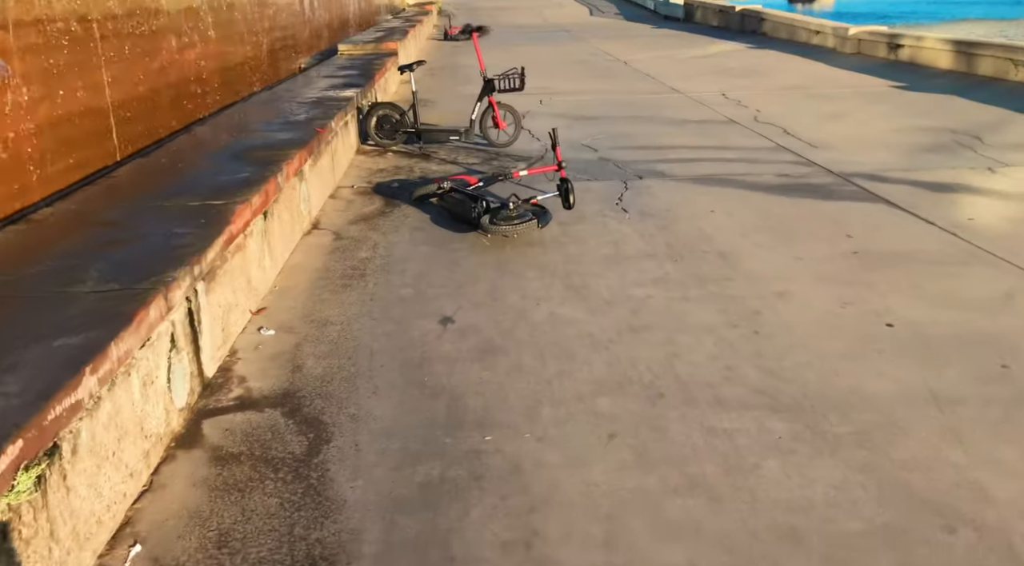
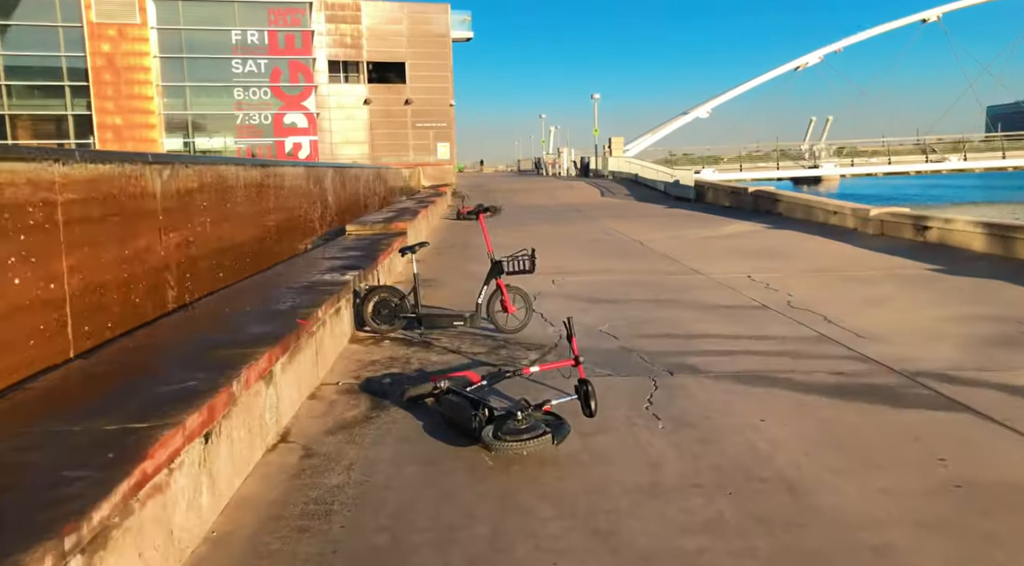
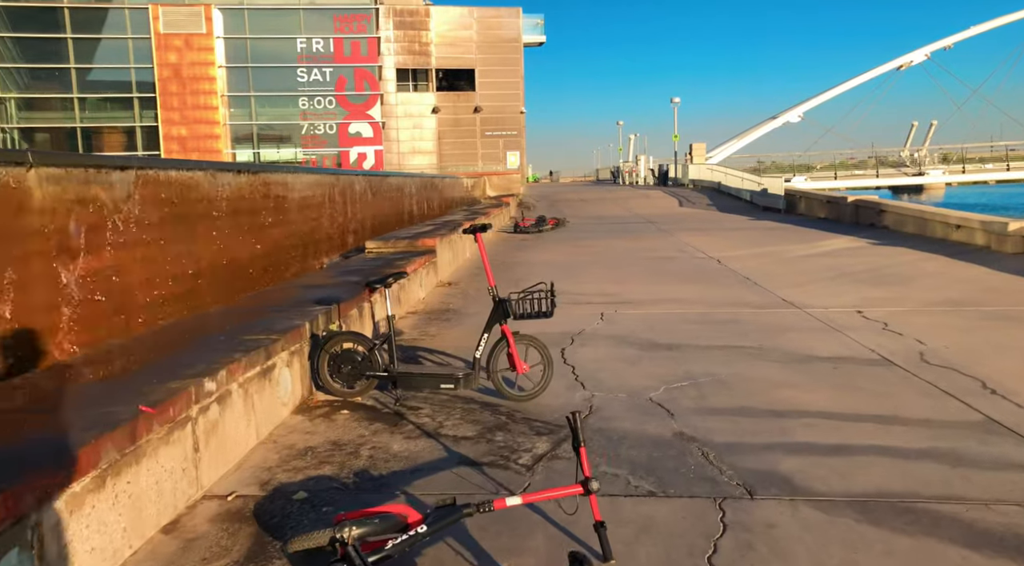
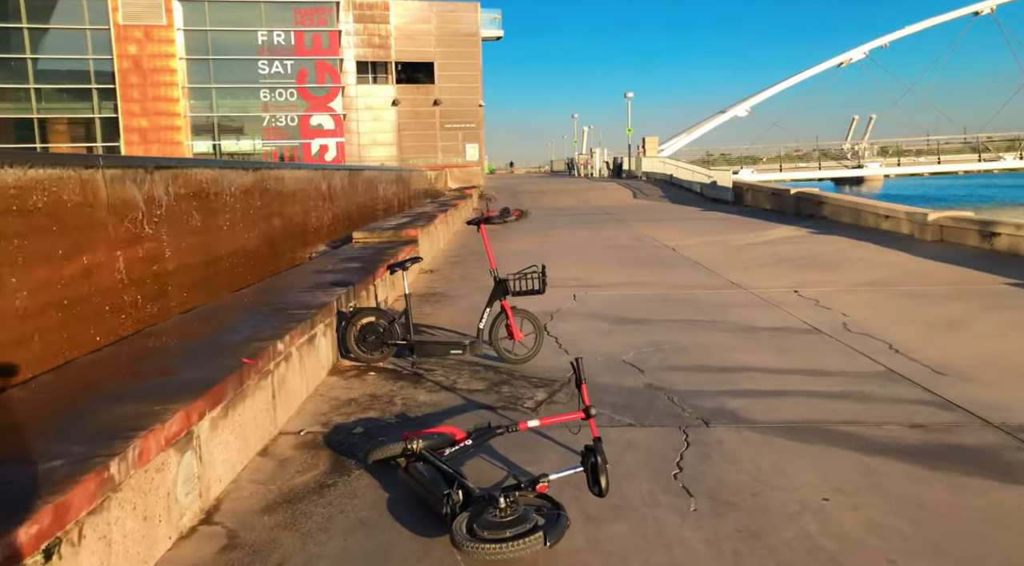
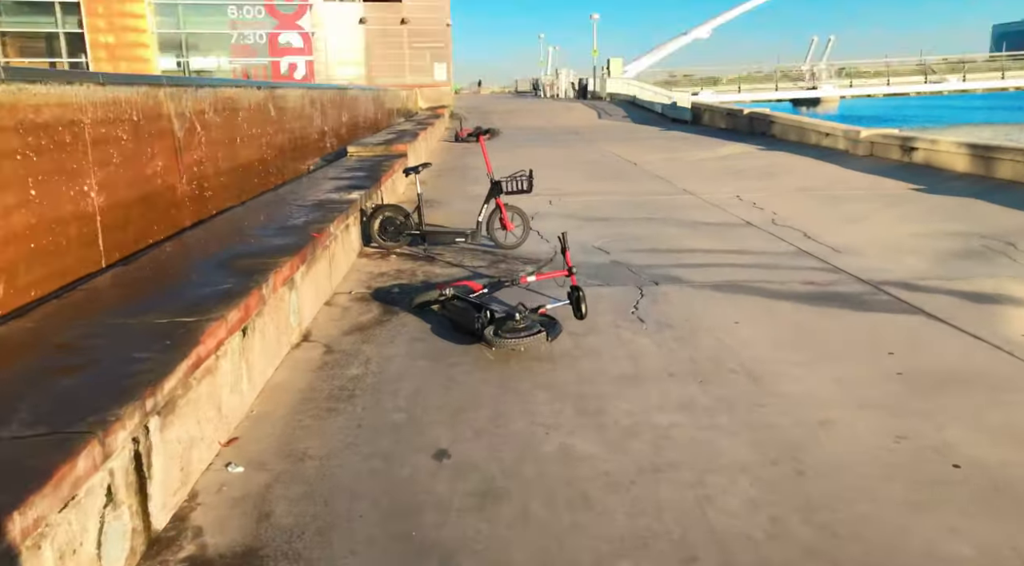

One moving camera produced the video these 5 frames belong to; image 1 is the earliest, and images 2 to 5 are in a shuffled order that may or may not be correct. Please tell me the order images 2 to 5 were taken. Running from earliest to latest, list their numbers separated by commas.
5, 2, 4, 3
